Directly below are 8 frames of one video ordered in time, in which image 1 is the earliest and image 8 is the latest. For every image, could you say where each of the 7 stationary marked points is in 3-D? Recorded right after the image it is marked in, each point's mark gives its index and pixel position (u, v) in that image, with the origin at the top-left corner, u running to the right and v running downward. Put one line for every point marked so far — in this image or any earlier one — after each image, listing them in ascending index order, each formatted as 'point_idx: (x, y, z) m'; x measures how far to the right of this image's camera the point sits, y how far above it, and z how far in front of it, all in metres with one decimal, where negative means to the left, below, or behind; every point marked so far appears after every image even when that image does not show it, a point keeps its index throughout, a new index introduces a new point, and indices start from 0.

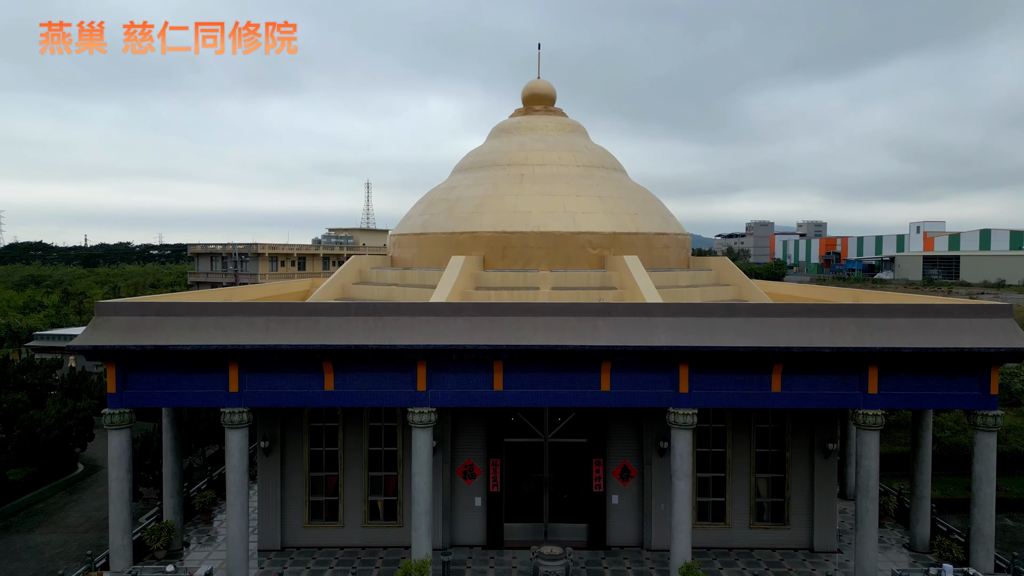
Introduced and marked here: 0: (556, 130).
0: (+1.3, +4.5, +16.8) m
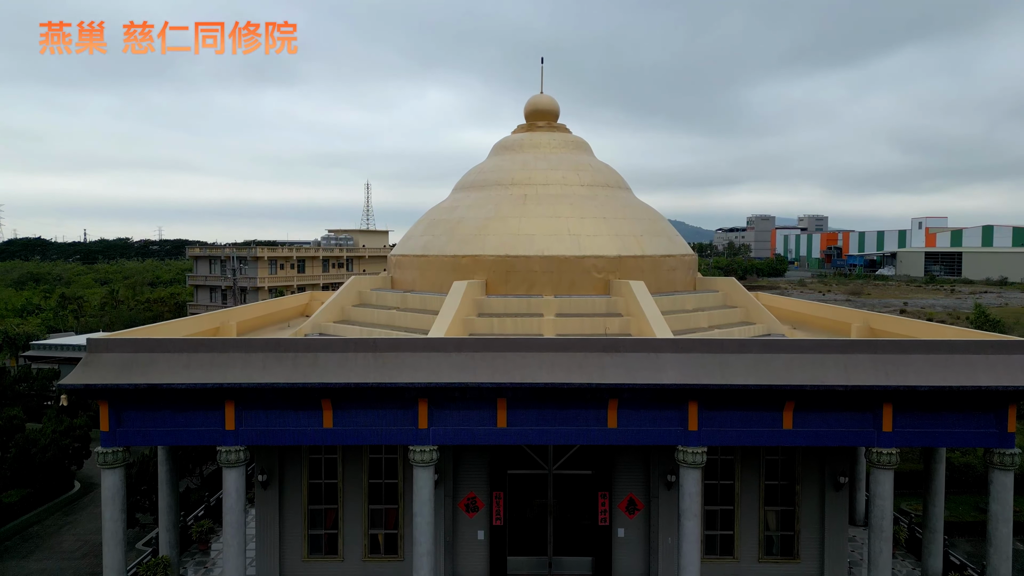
0: (+1.3, +3.9, +16.4) m
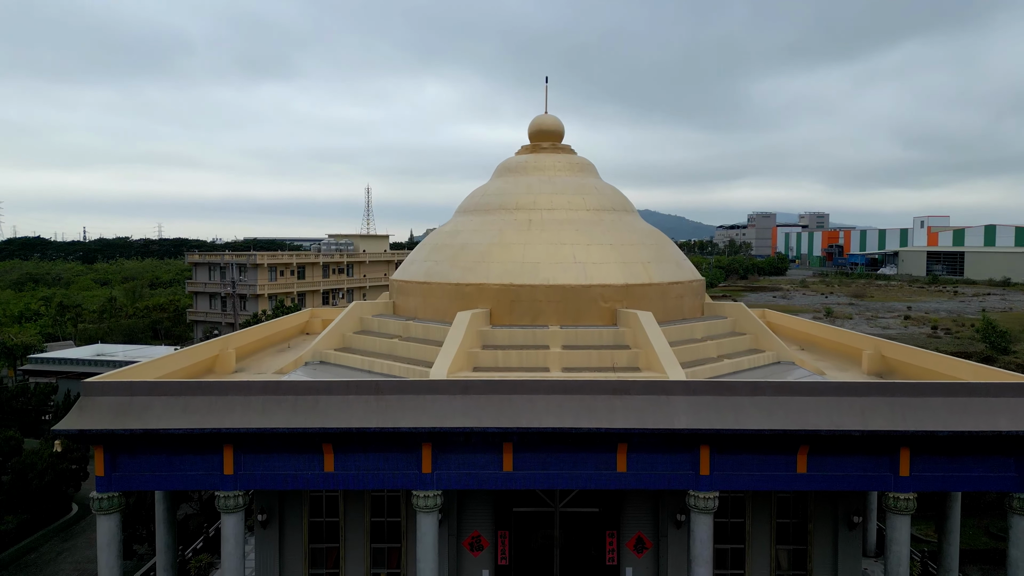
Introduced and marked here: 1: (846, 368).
0: (+1.5, +3.2, +16.1) m
1: (+8.9, -2.1, +15.6) m
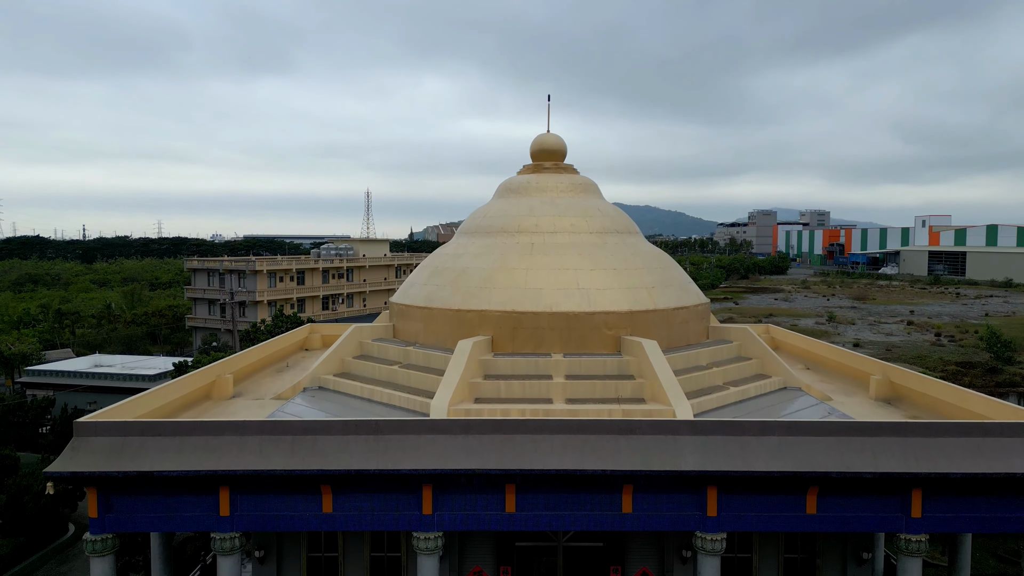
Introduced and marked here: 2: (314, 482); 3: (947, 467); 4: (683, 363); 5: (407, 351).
0: (+1.5, +2.6, +15.8) m
1: (+9.0, -2.7, +15.4) m
2: (-3.4, -3.3, +10.0) m
3: (+7.2, -3.0, +9.8) m
4: (+4.0, -1.8, +13.6) m
5: (-2.5, -1.5, +14.1) m
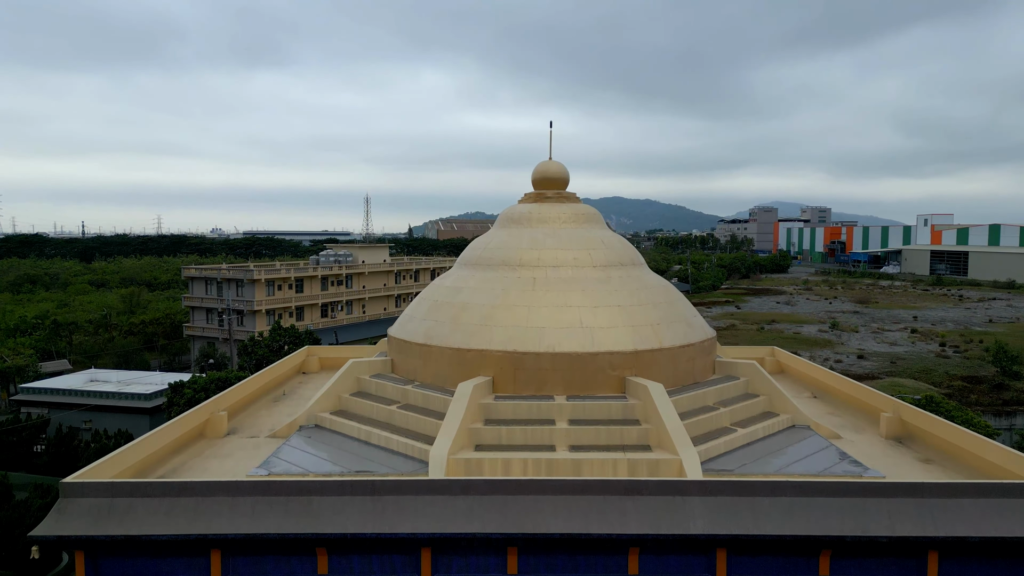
0: (+1.5, +1.8, +15.4) m
1: (+9.0, -3.6, +15.0) m
2: (-3.4, -4.2, +9.7) m
3: (+7.3, -3.9, +9.4) m
4: (+4.0, -2.6, +13.3) m
5: (-2.5, -2.4, +13.8) m
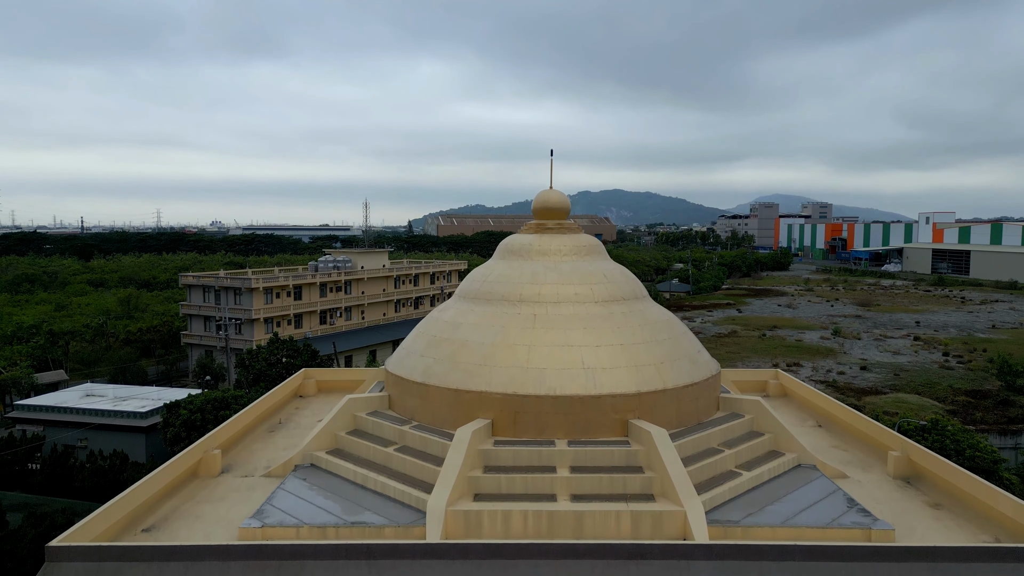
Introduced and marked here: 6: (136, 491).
0: (+1.5, +0.9, +15.0) m
1: (+9.0, -4.5, +14.7) m
2: (-3.4, -5.2, +9.4) m
3: (+7.3, -4.8, +9.1) m
4: (+4.0, -3.5, +12.9) m
5: (-2.5, -3.3, +13.4) m
6: (-7.7, -4.2, +12.0) m
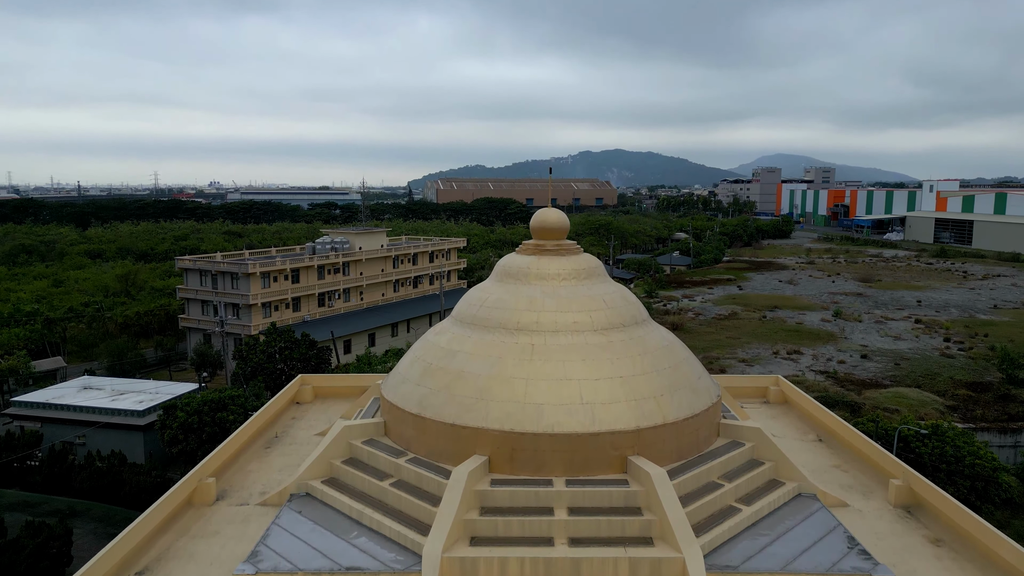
0: (+1.5, +0.3, +14.6) m
1: (+8.9, -5.1, +14.6) m
2: (-3.4, -6.1, +9.3) m
3: (+7.2, -5.8, +9.0) m
4: (+4.0, -4.2, +12.7) m
5: (-2.6, -4.0, +13.2) m
6: (-7.7, -4.9, +11.8) m
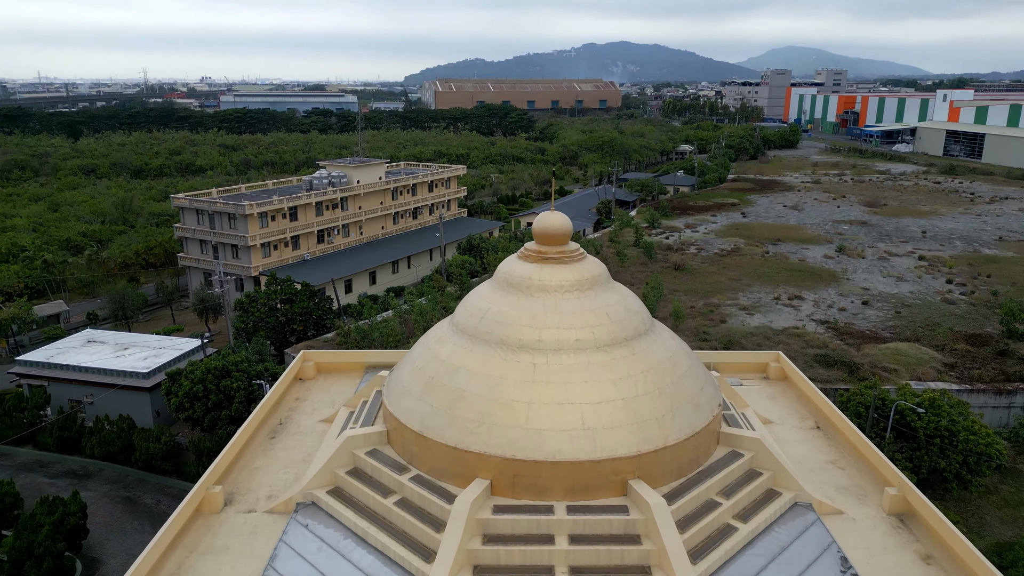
0: (+1.5, 0.0, +14.0) m
1: (+9.0, -5.3, +14.9) m
2: (-3.4, -7.2, +9.8) m
3: (+7.3, -6.9, +9.5) m
4: (+4.0, -4.8, +12.9) m
5: (-2.5, -4.4, +13.4) m
6: (-7.7, -5.6, +12.2) m
